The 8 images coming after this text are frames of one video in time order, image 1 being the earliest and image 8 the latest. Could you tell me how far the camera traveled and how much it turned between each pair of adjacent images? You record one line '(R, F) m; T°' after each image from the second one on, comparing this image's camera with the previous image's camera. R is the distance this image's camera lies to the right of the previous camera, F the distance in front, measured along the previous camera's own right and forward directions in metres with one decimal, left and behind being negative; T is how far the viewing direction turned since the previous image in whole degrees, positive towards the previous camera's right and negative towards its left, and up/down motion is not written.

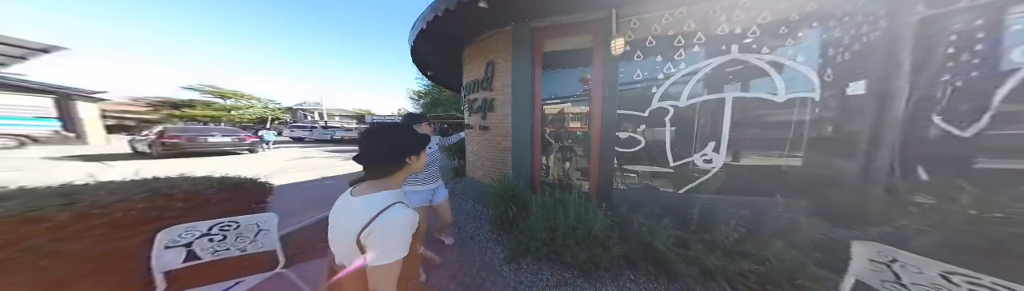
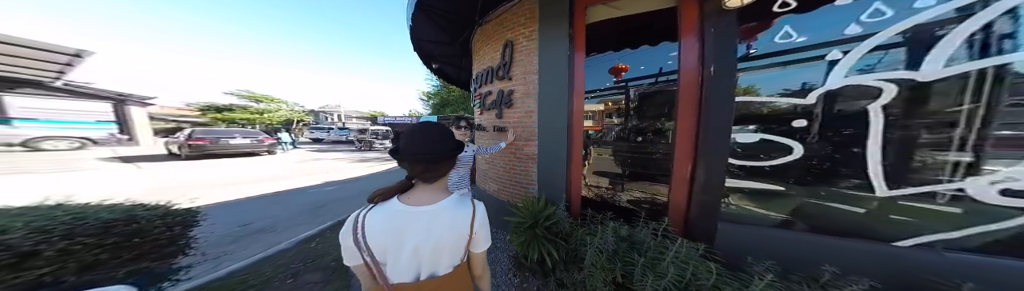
(-0.3, +0.8) m; -3°
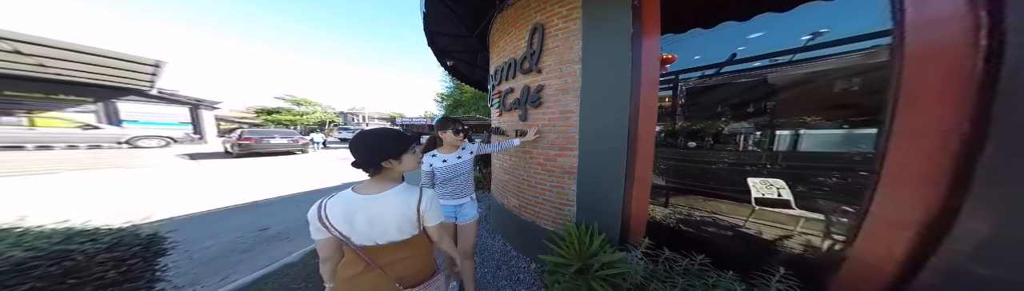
(-0.3, +0.5) m; -4°
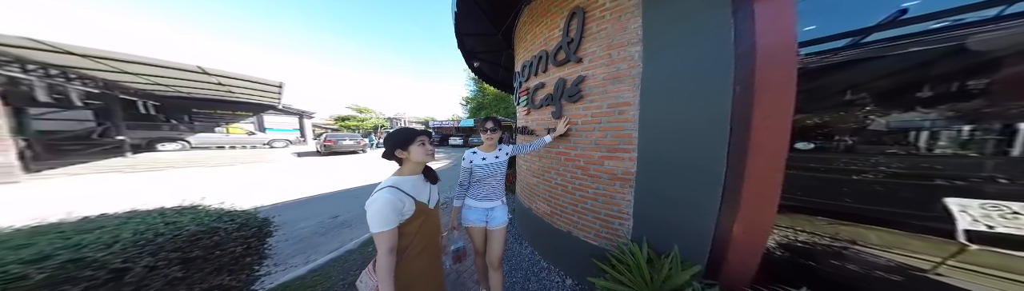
(-0.1, +0.2) m; -11°
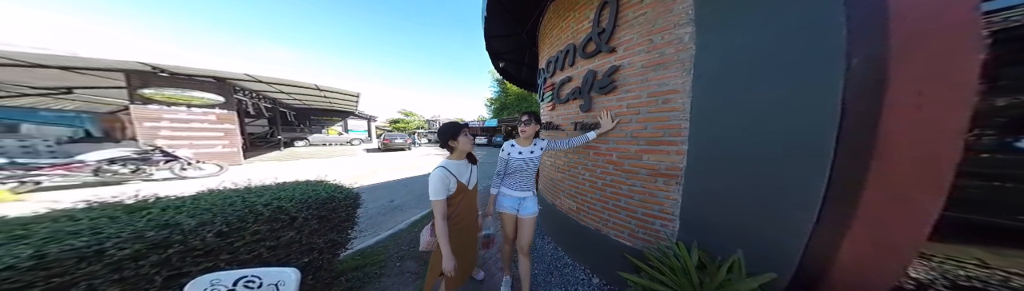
(0.0, -0.1) m; -11°
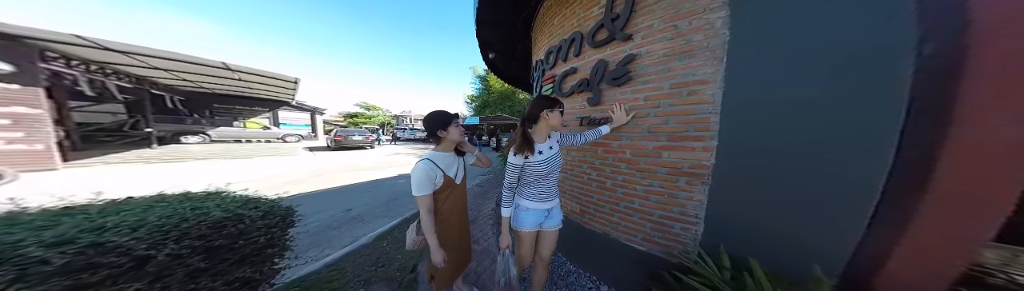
(-0.3, +0.4) m; +9°
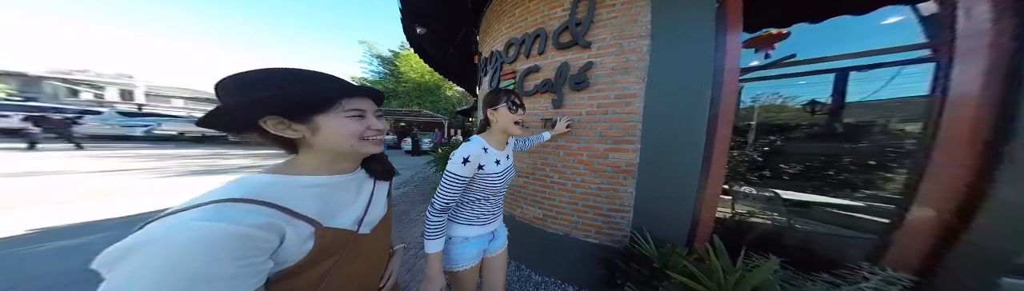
(-0.4, +0.6) m; +31°
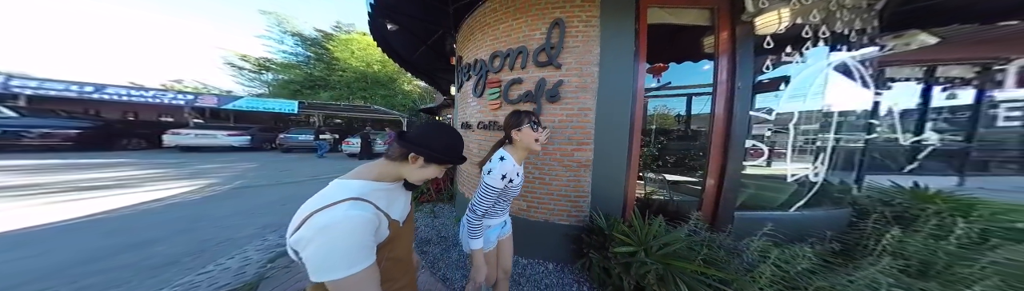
(-0.4, -0.2) m; +15°
